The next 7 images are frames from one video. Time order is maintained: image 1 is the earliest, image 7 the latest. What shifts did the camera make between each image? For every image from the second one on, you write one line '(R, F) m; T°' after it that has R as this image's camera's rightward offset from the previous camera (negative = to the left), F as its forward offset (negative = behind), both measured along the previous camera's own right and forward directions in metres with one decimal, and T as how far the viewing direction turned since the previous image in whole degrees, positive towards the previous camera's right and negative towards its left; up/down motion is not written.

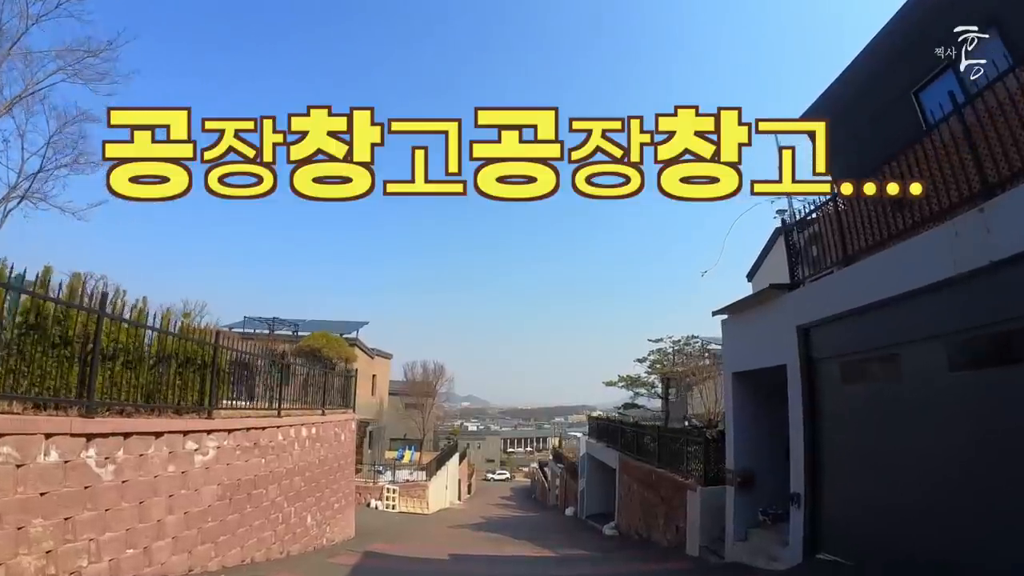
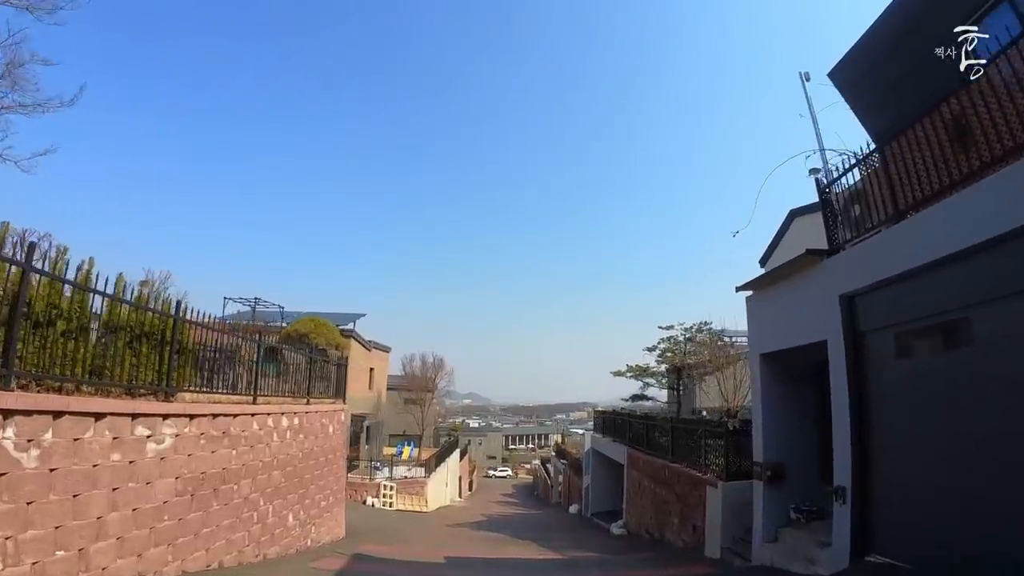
(0.0, +0.9) m; 0°
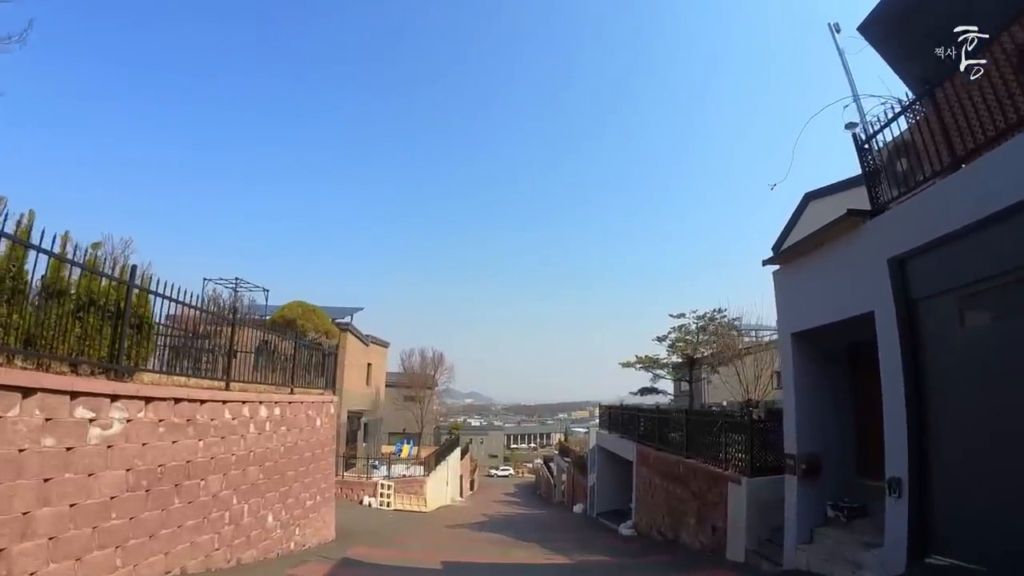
(0.0, +0.8) m; 0°
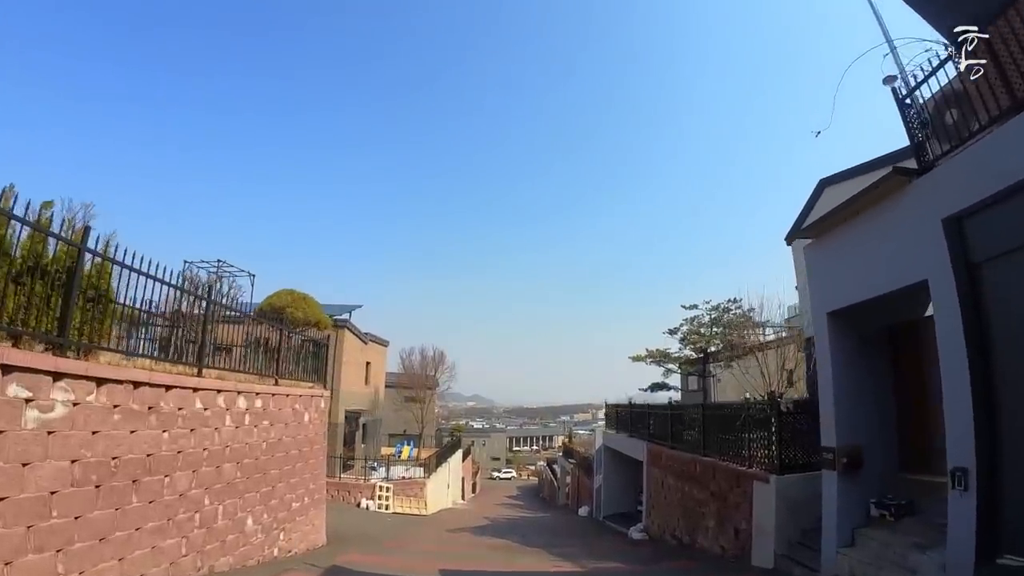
(0.0, +0.7) m; 0°
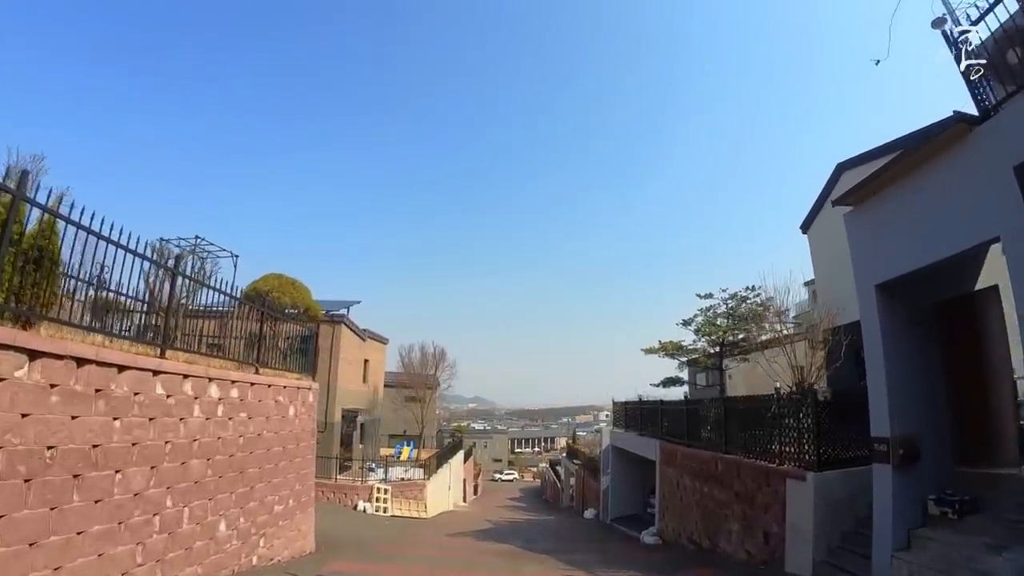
(-0.1, +0.8) m; 0°
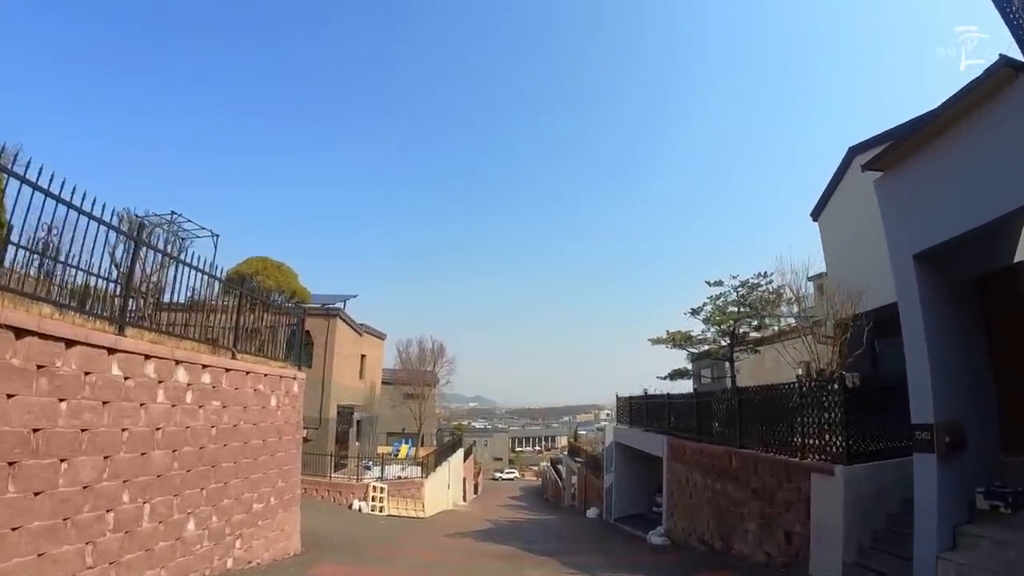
(0.0, +0.6) m; 0°
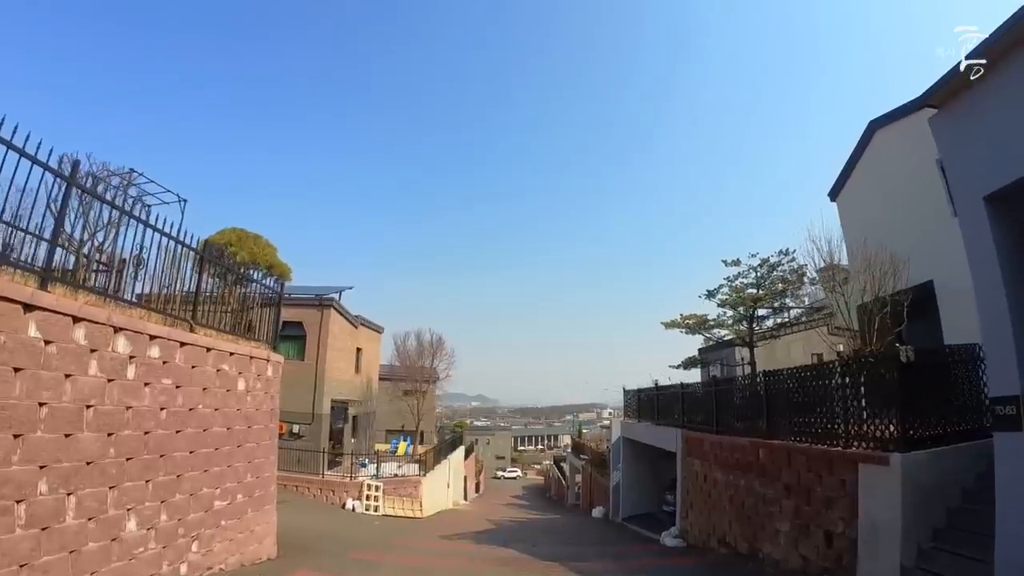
(0.0, +0.9) m; 0°
